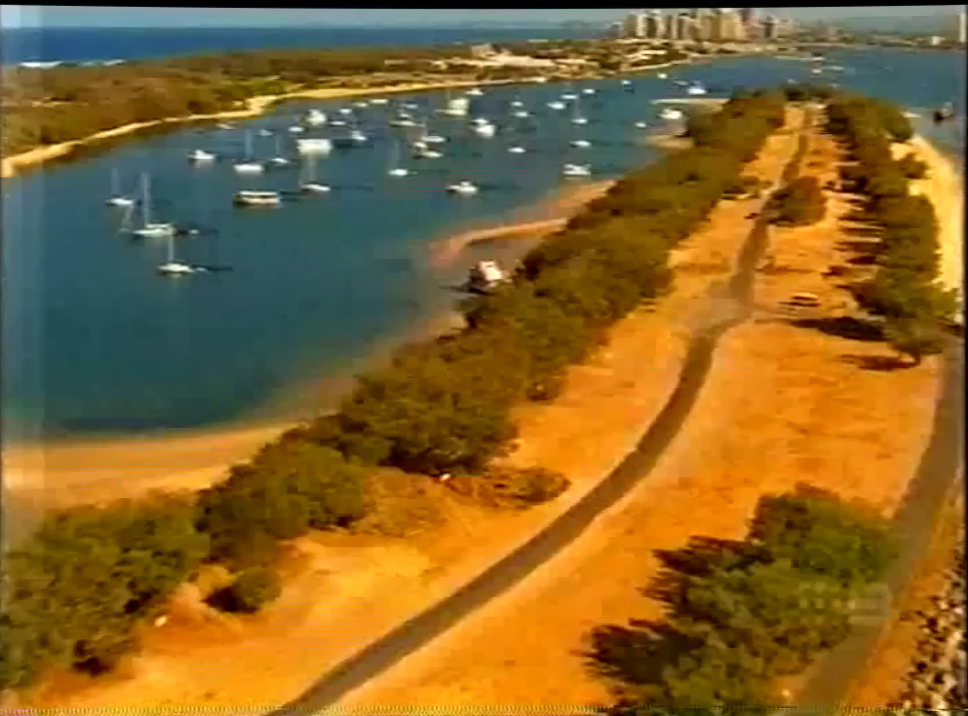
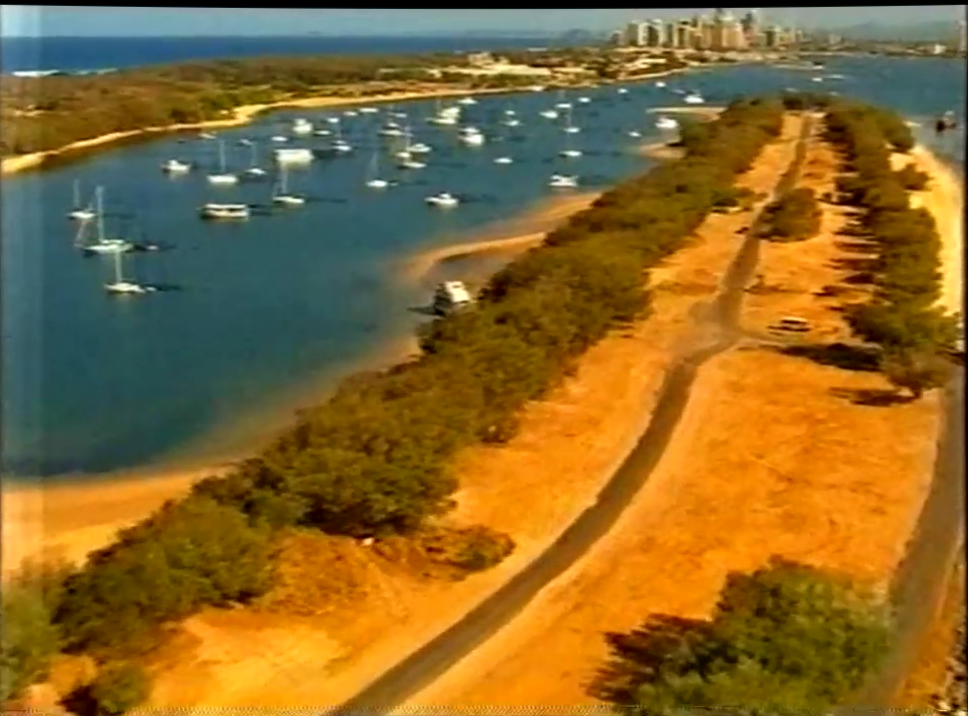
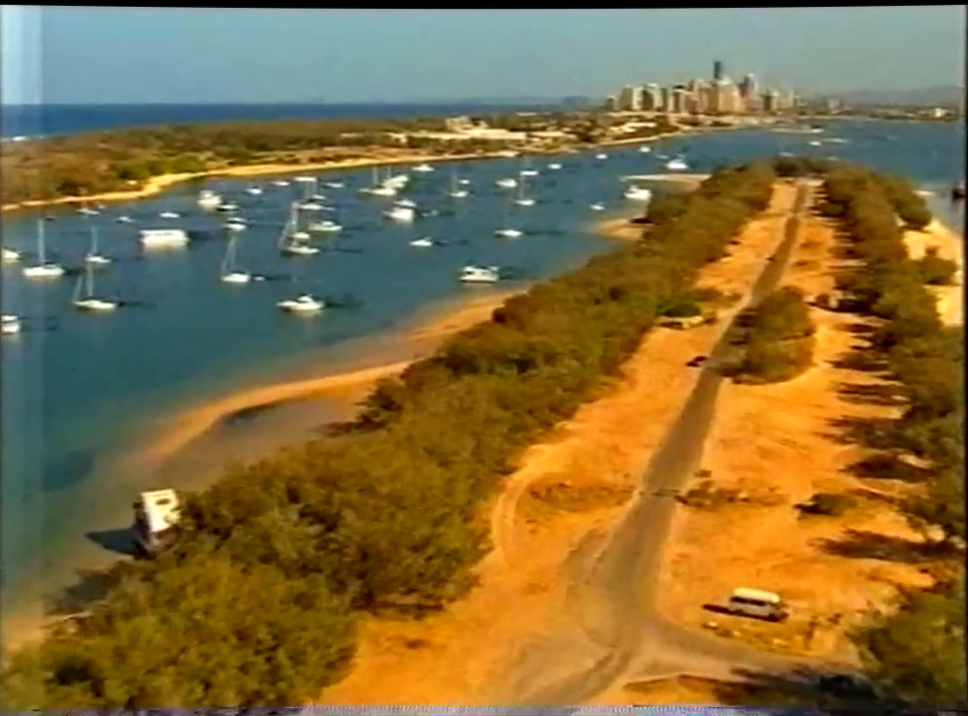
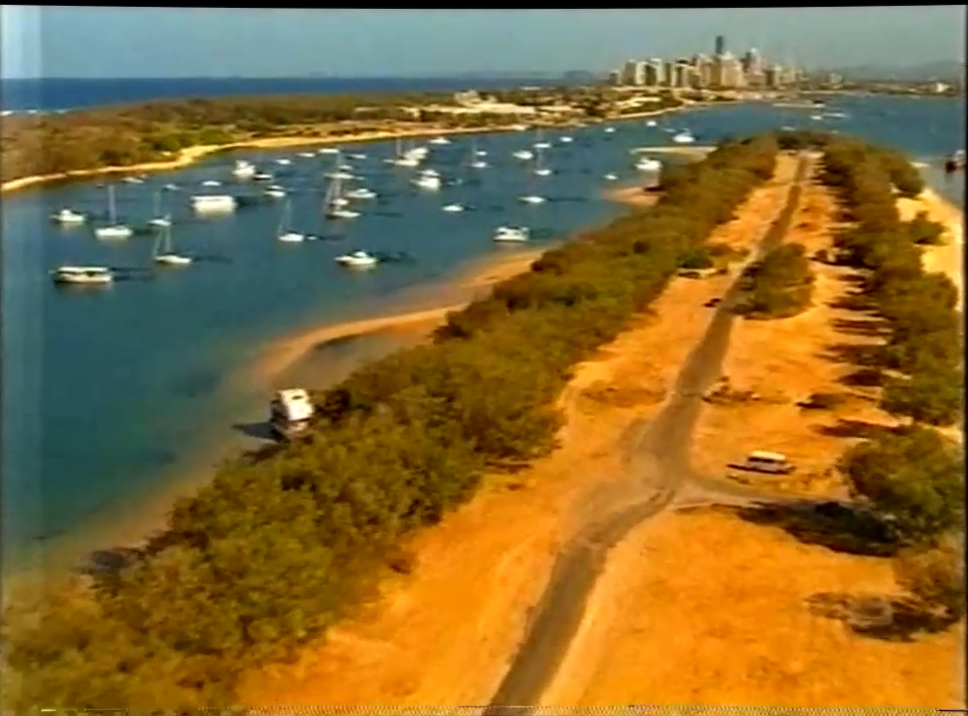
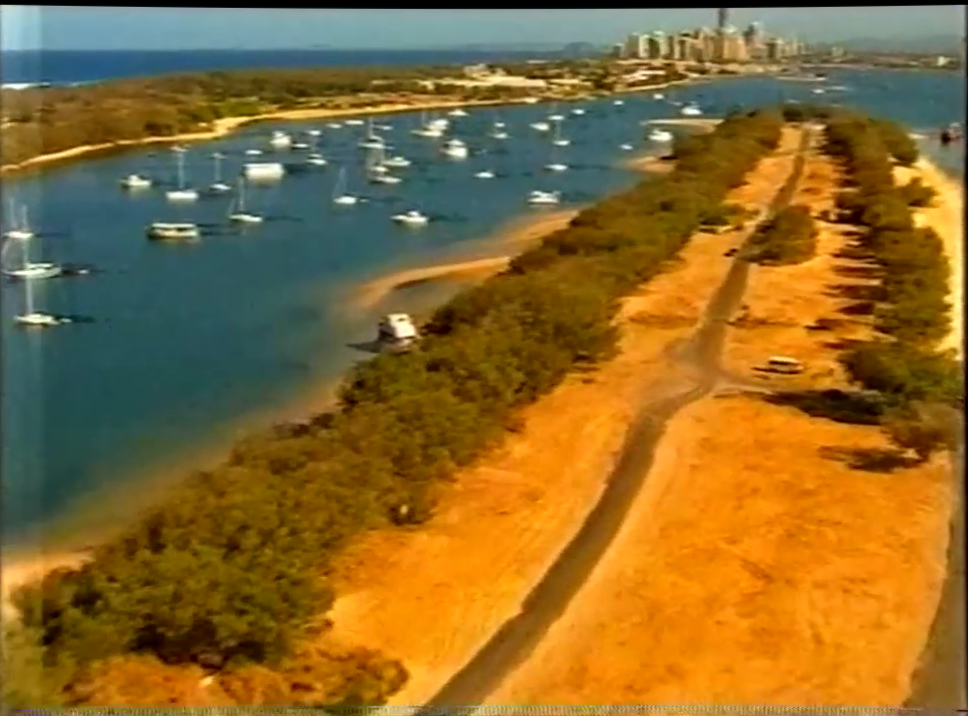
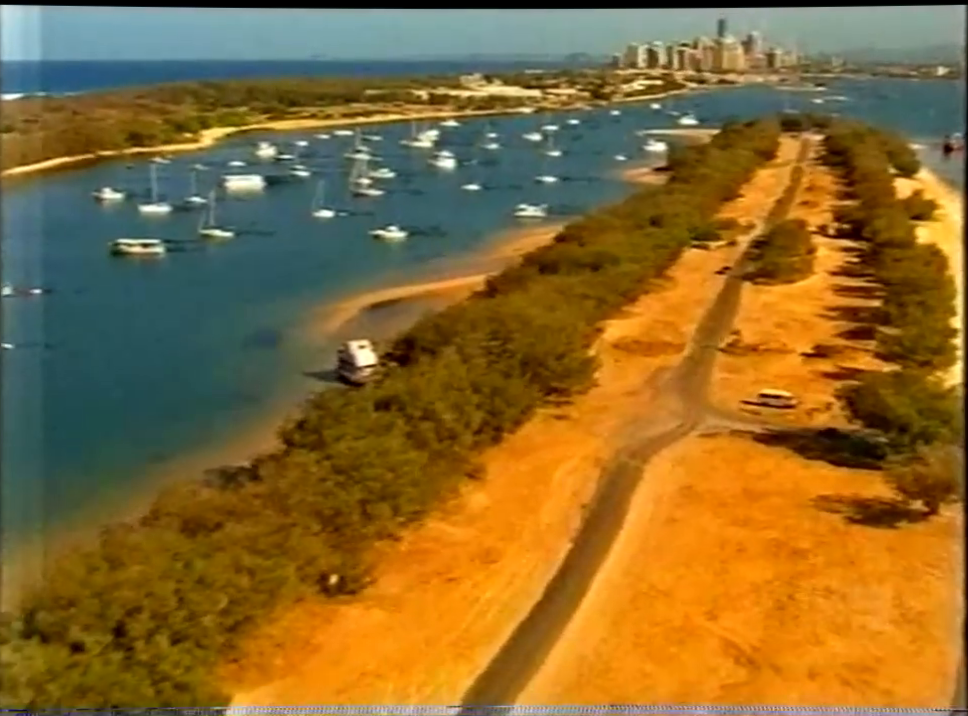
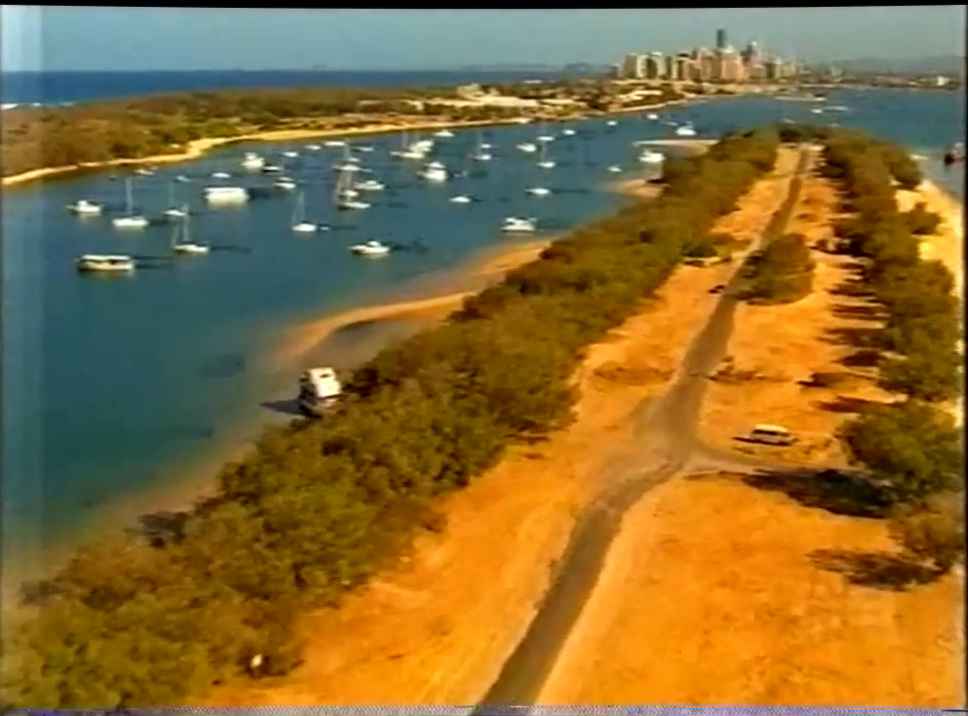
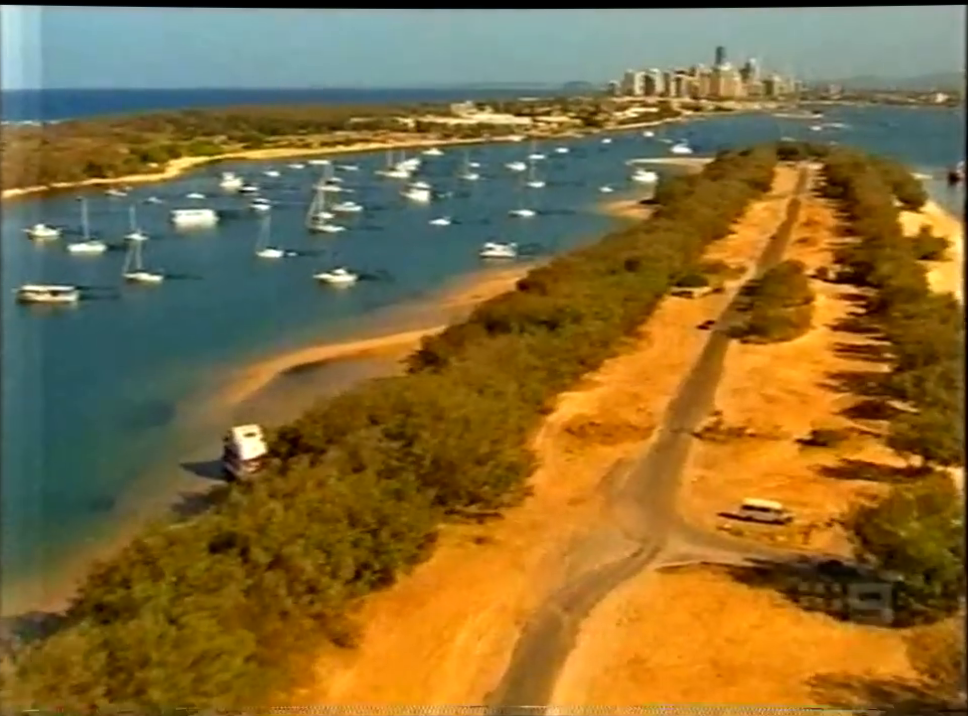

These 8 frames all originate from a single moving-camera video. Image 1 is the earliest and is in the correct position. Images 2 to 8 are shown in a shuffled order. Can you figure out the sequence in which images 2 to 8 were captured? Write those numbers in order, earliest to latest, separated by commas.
2, 5, 6, 7, 4, 8, 3
